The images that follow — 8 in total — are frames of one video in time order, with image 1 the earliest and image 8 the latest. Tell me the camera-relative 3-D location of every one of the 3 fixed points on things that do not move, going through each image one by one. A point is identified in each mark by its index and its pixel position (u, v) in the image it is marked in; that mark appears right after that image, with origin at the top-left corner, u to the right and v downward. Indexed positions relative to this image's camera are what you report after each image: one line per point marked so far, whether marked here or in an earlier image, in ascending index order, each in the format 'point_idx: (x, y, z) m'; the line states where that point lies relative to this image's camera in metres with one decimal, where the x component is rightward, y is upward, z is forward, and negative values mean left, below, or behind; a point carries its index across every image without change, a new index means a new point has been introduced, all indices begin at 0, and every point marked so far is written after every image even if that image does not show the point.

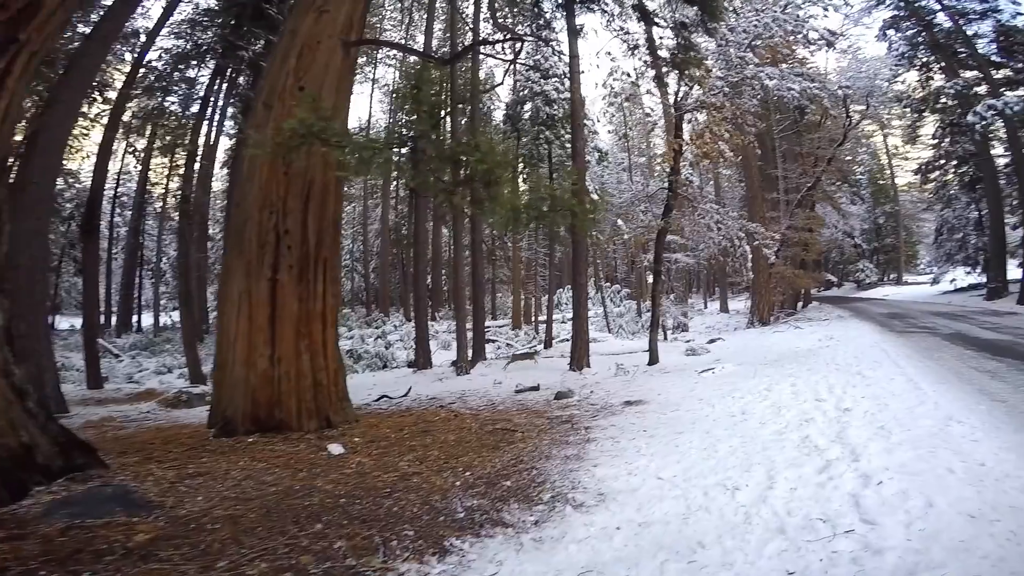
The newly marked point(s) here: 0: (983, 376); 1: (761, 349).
0: (+6.1, -1.1, +6.4) m
1: (+6.0, -1.5, +12.0) m
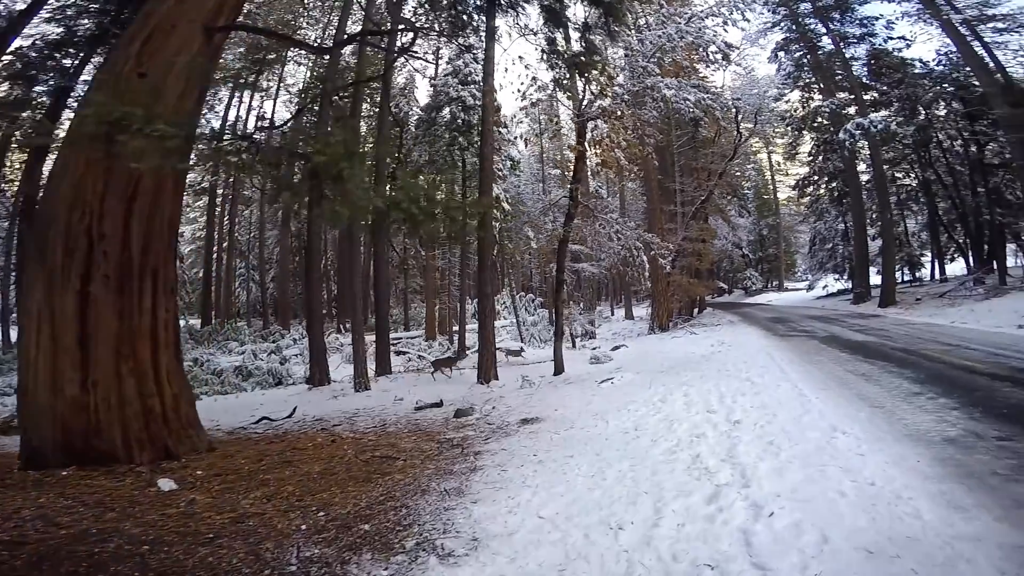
0: (+4.6, -1.2, +6.6) m
1: (+3.6, -1.7, +12.0) m
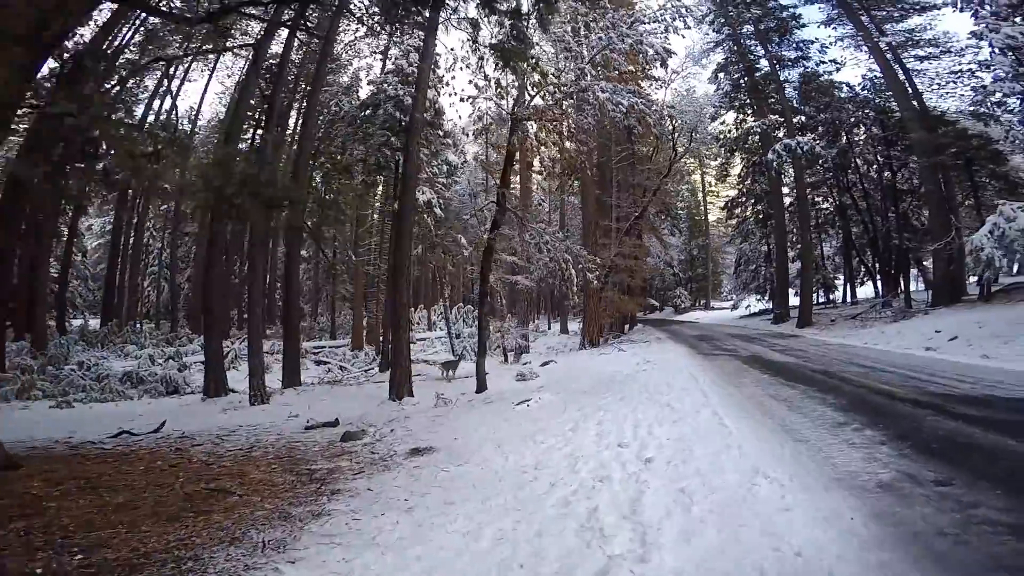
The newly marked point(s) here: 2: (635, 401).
0: (+3.3, -1.5, +6.1) m
1: (+1.6, -2.0, +11.4) m
2: (+1.7, -1.6, +7.1) m
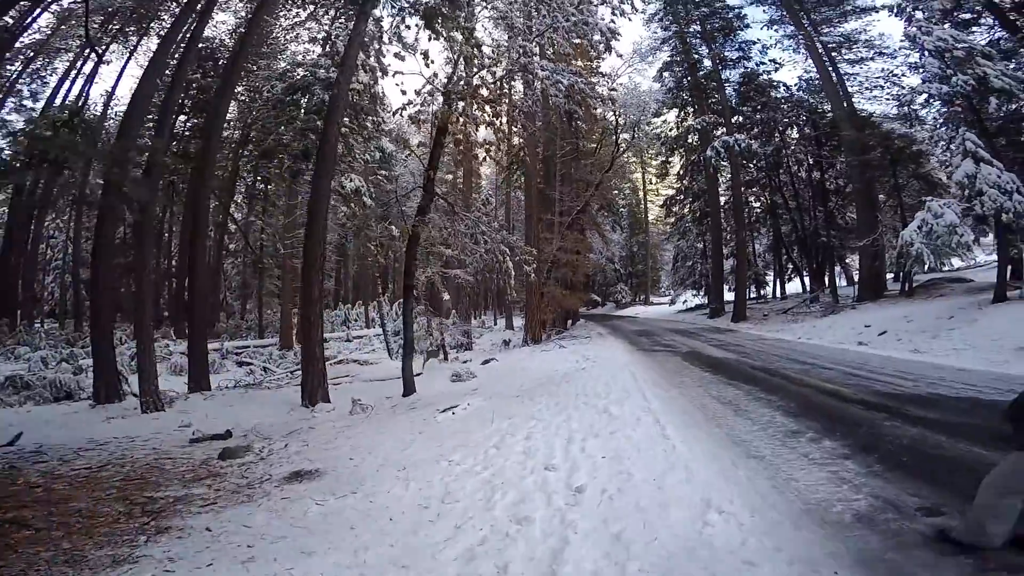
0: (+2.4, -1.4, +5.5) m
1: (+0.2, -1.8, +10.6) m
2: (+0.7, -1.5, +6.3) m
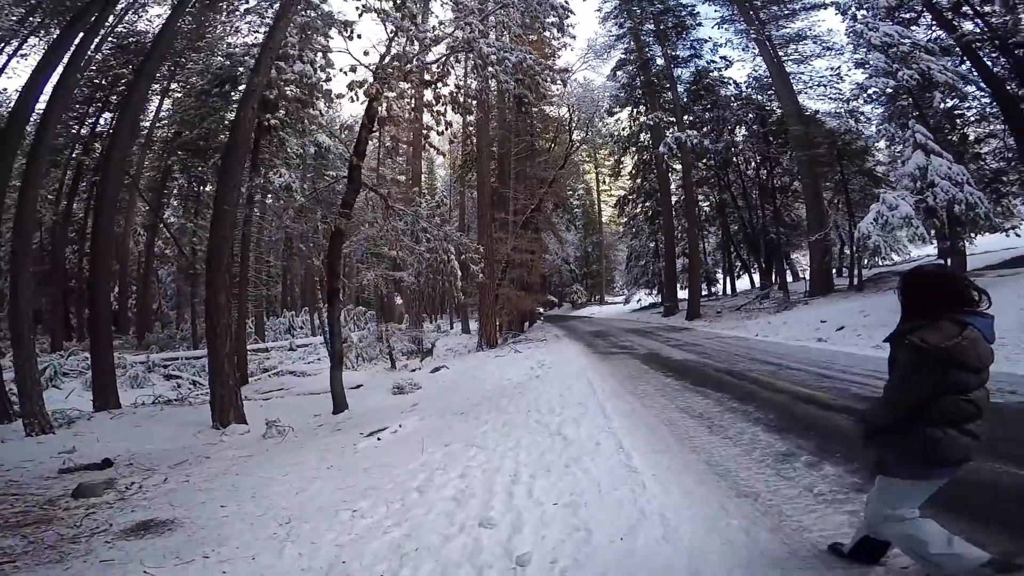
0: (+1.8, -1.3, +4.7) m
1: (-0.9, -1.8, +9.5) m
2: (0.0, -1.5, +5.4) m
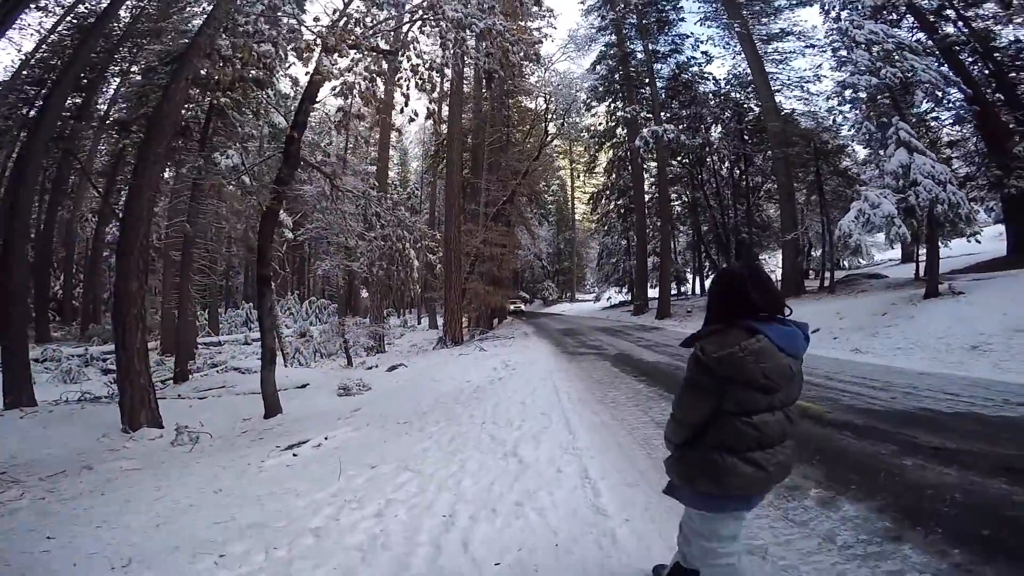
0: (+1.4, -1.3, +3.9) m
1: (-1.6, -1.7, +8.6) m
2: (-0.4, -1.4, +4.5) m
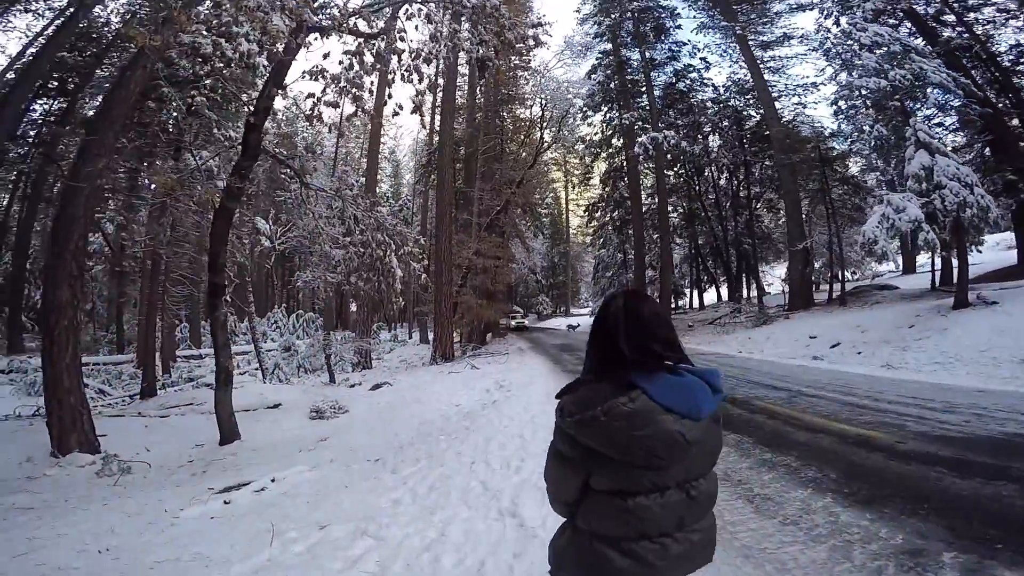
0: (+1.4, -1.3, +3.0) m
1: (-1.7, -1.9, +7.6) m
2: (-0.4, -1.5, +3.6) m
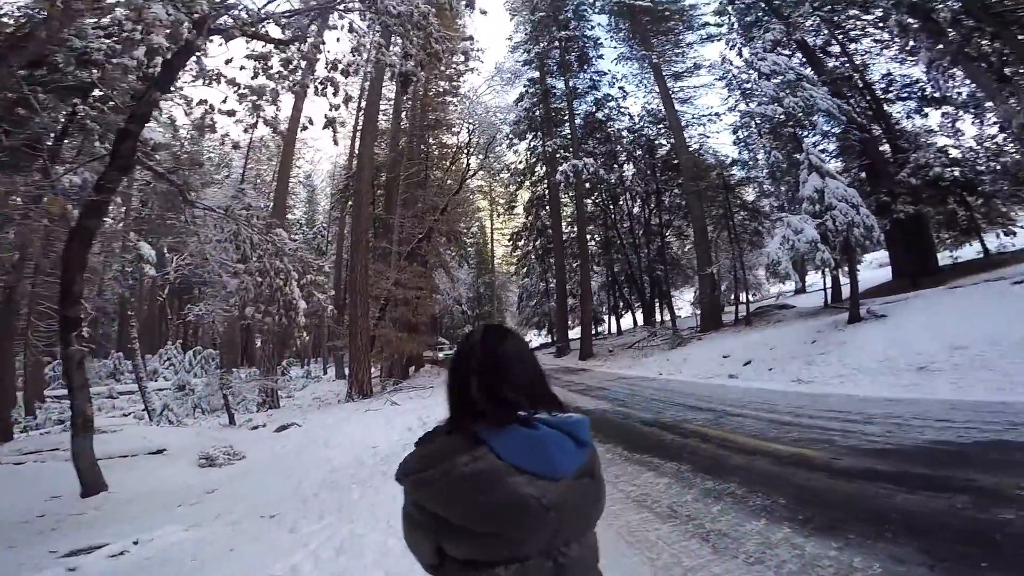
0: (+1.0, -1.3, +2.7) m
1: (-2.7, -2.3, +6.7) m
2: (-0.9, -1.6, +2.9) m
